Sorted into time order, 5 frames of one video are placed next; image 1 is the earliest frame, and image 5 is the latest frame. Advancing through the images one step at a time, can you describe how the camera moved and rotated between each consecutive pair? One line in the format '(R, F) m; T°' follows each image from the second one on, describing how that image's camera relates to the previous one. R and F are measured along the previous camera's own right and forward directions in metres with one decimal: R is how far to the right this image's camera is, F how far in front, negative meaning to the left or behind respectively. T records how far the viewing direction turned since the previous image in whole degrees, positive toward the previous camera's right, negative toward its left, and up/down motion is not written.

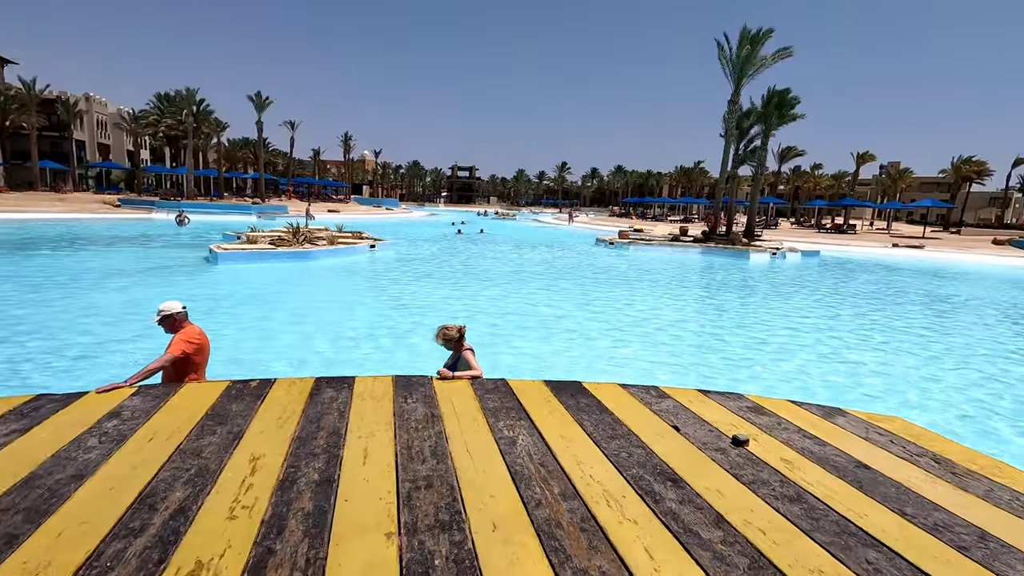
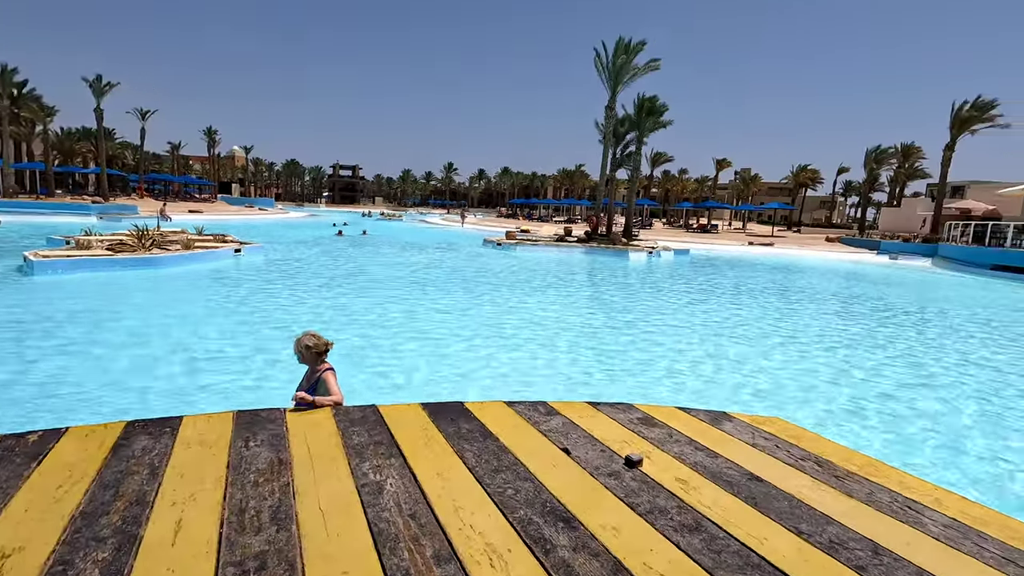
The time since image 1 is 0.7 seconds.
(+0.1, +0.3) m; +12°
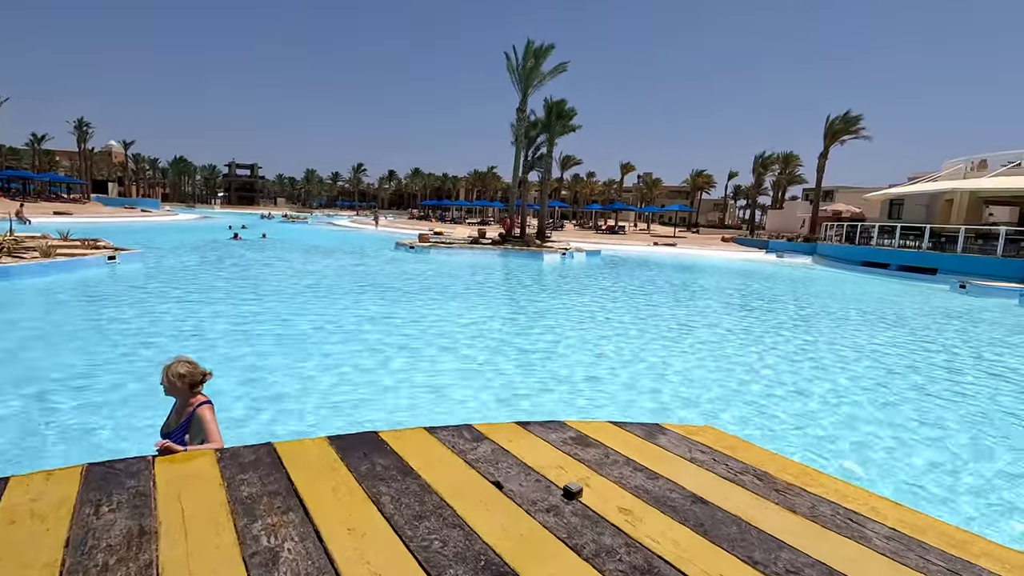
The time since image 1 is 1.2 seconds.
(0.0, +0.3) m; +9°
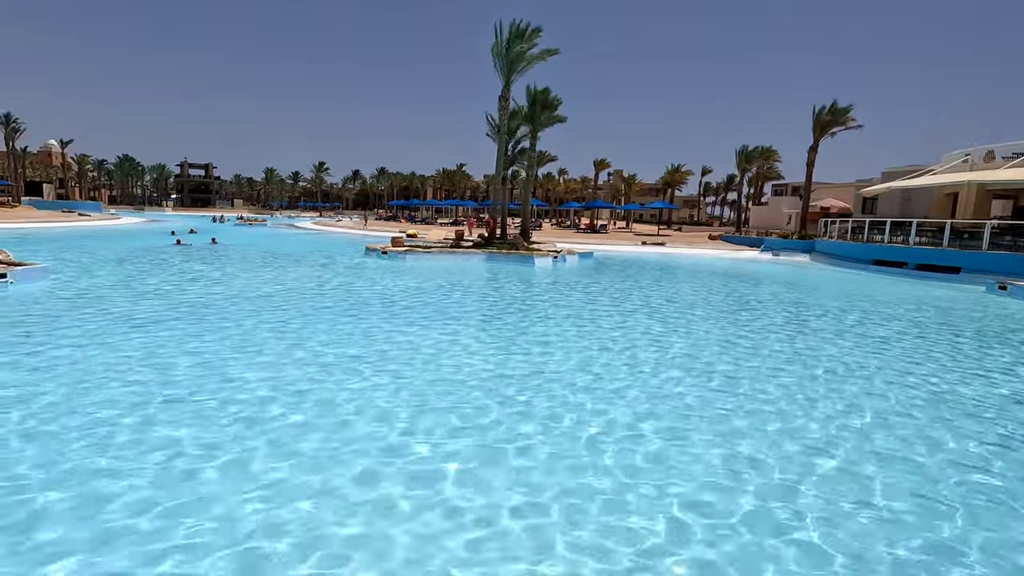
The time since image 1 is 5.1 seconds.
(-0.6, +2.0) m; +3°
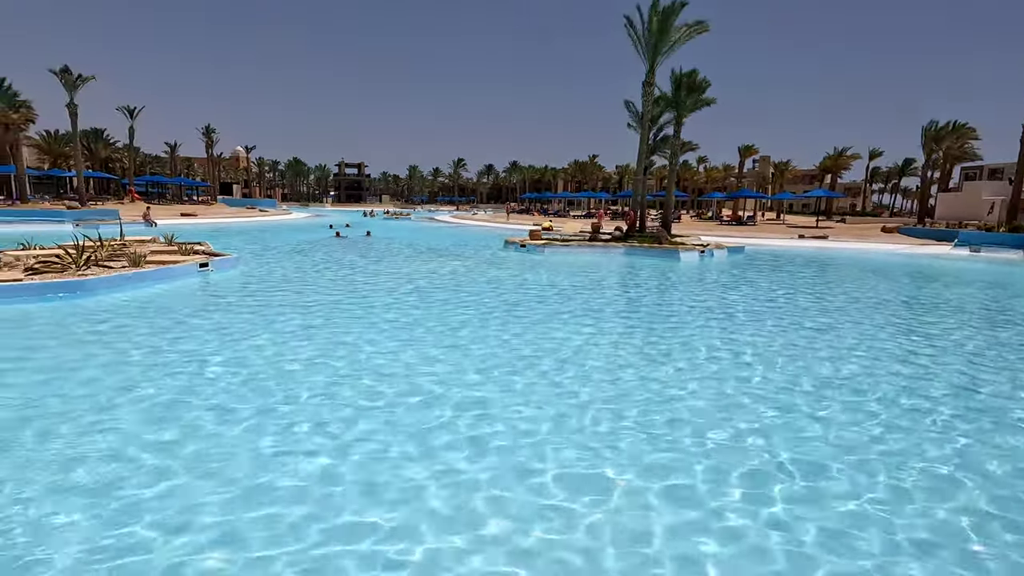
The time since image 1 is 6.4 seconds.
(-0.4, +0.3) m; -14°
